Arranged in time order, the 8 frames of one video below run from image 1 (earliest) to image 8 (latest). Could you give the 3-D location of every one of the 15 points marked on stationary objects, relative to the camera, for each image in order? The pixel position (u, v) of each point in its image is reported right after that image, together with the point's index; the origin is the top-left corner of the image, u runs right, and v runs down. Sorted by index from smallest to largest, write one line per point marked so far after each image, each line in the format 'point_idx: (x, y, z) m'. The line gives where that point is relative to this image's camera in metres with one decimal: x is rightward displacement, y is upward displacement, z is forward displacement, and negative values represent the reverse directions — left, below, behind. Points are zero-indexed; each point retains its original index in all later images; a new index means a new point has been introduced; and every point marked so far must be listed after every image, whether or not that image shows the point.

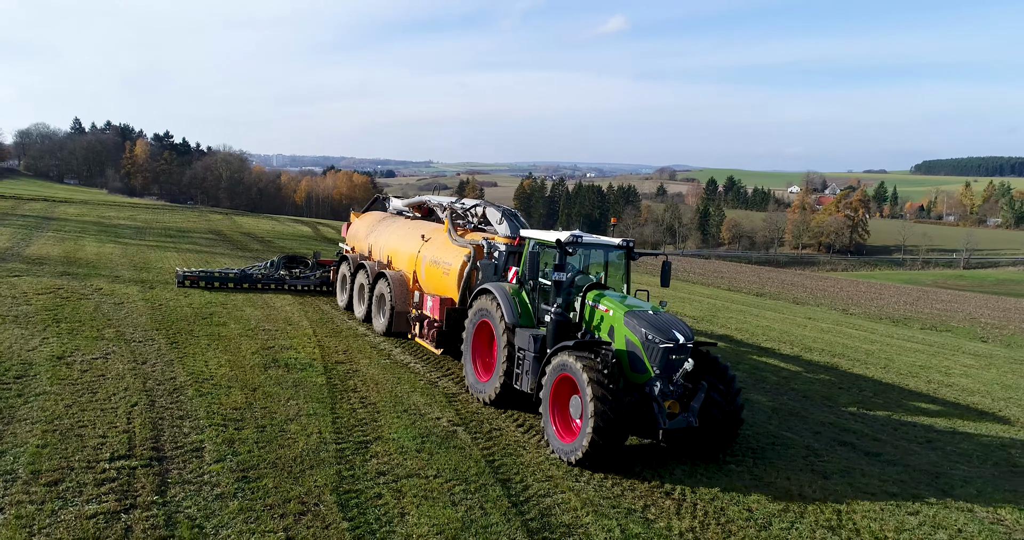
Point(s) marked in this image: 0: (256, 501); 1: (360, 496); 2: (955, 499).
0: (-1.7, -1.5, +4.8) m
1: (-1.1, -1.5, +5.0) m
2: (+3.6, -1.9, +5.9) m
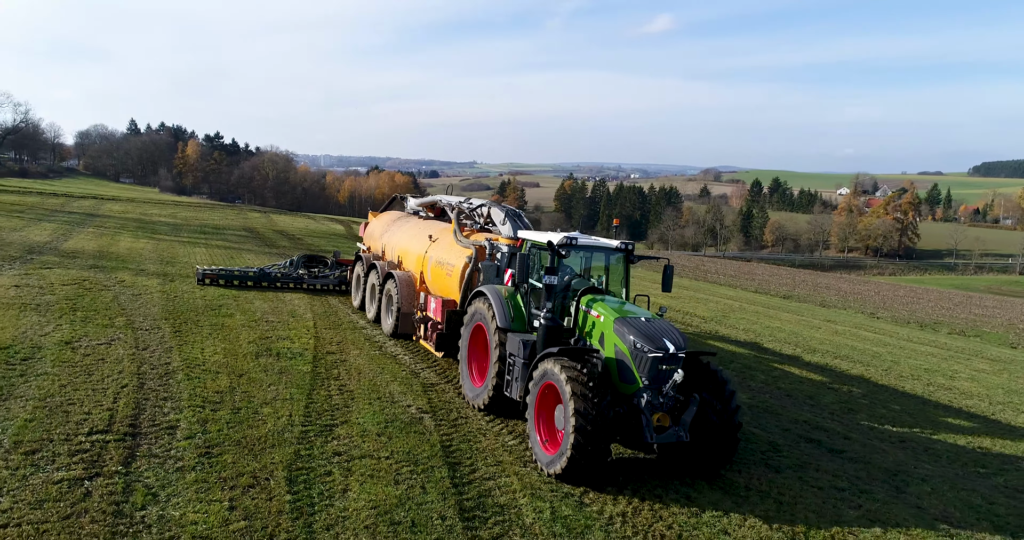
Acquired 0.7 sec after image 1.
0: (-2.1, -1.4, +5.1) m
1: (-1.5, -1.5, +5.3) m
2: (+3.3, -1.9, +5.9) m
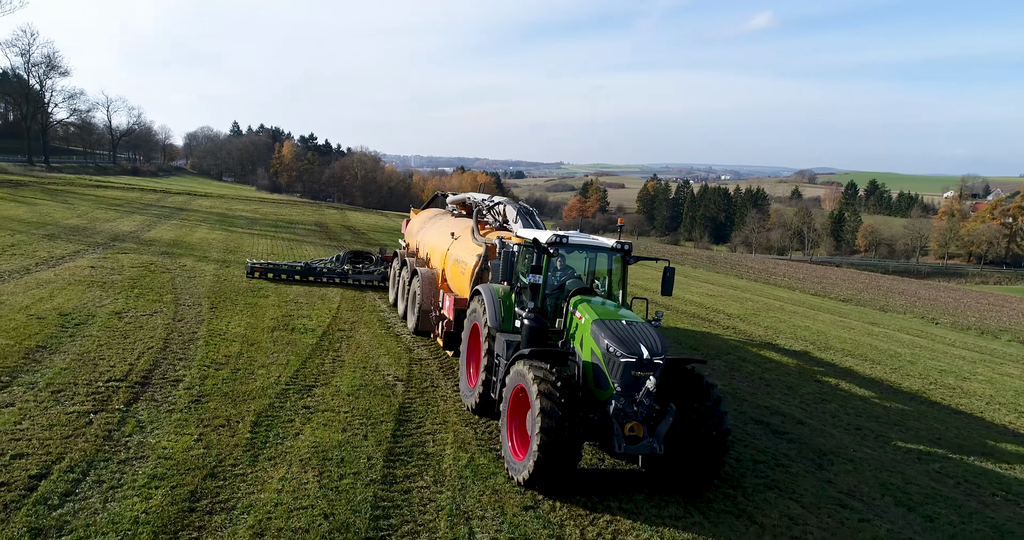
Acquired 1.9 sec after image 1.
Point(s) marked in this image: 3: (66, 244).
0: (-2.7, -1.2, +6.2) m
1: (-2.1, -1.3, +6.2) m
2: (+2.7, -1.8, +6.3) m
3: (-9.4, +0.5, +15.3) m
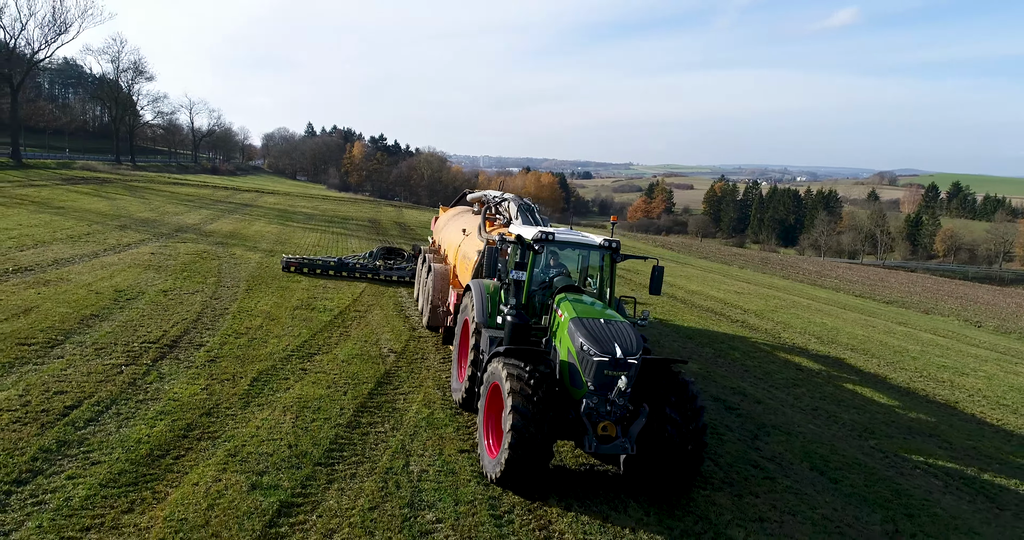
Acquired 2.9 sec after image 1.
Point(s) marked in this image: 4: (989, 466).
0: (-3.1, -1.0, +7.3) m
1: (-2.4, -1.1, +7.3) m
2: (+2.4, -1.7, +7.0) m
3: (-8.8, +0.8, +17.0) m
4: (+4.7, -1.9, +7.1) m
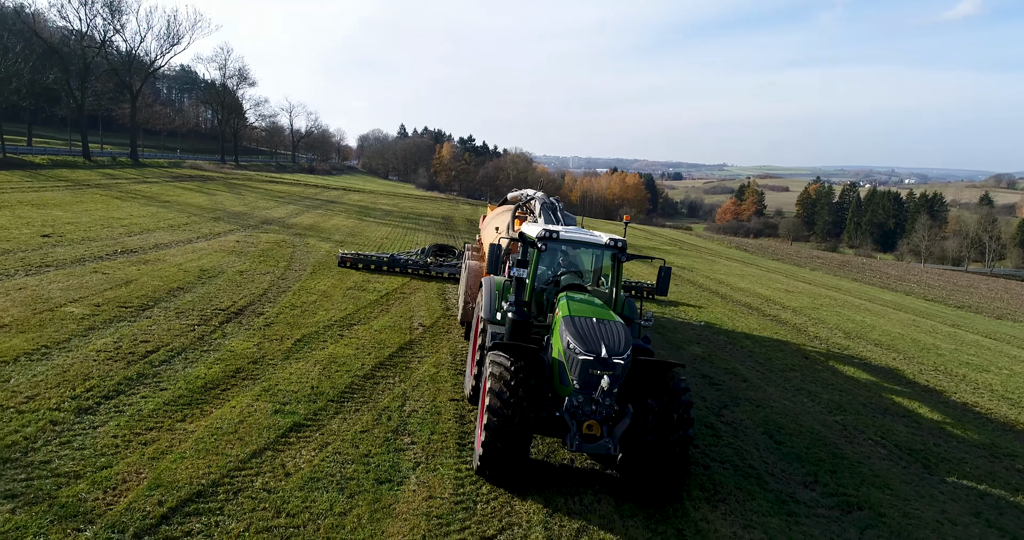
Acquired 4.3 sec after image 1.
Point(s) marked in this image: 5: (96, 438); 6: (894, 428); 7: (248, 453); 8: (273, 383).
0: (-3.0, -0.8, +8.8) m
1: (-2.4, -0.8, +8.8) m
2: (+2.3, -1.5, +7.8) m
3: (-7.5, +1.2, +19.2) m
4: (+4.6, -1.8, +7.6) m
5: (-3.1, -1.2, +5.3) m
6: (+4.2, -1.7, +8.0) m
7: (-1.9, -1.3, +5.3) m
8: (-2.3, -1.1, +6.9) m
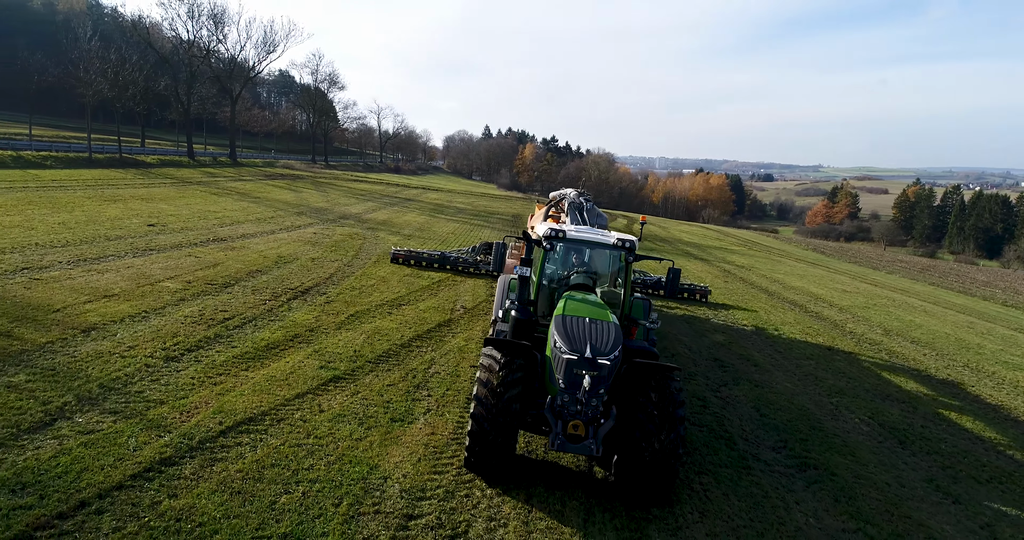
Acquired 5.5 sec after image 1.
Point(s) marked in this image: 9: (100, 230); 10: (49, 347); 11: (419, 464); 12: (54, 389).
0: (-2.7, -0.5, +10.2) m
1: (-2.0, -0.6, +10.1) m
2: (+2.5, -1.4, +8.6) m
3: (-5.9, +1.5, +21.0) m
4: (+4.8, -1.8, +8.1) m
5: (-3.1, -1.0, +6.7) m
6: (+4.4, -1.7, +8.5) m
7: (-2.0, -1.1, +6.6) m
8: (-2.2, -0.9, +8.2) m
9: (-7.9, +0.8, +13.8) m
10: (-4.5, -0.7, +7.0) m
11: (-0.7, -1.5, +5.4) m
12: (-3.8, -1.0, +6.0) m
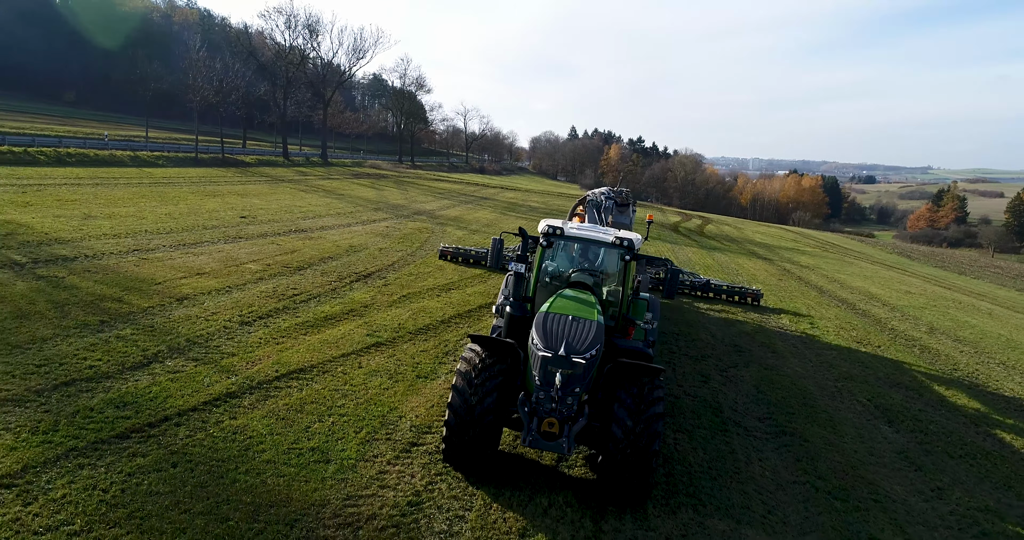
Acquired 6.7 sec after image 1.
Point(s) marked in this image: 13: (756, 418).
0: (-2.1, -0.3, +11.5) m
1: (-1.5, -0.4, +11.3) m
2: (+2.8, -1.3, +9.3) m
3: (-4.0, +1.8, +22.6) m
4: (+5.0, -1.7, +8.6) m
5: (-3.0, -0.8, +8.1) m
6: (+4.7, -1.6, +9.0) m
7: (-1.9, -0.9, +7.8) m
8: (-1.8, -0.7, +9.5) m
9: (-6.9, +1.1, +15.7) m
10: (-4.3, -0.5, +8.5) m
11: (-0.7, -1.3, +6.5) m
12: (-3.8, -0.7, +7.5) m
13: (+2.5, -1.6, +7.5) m
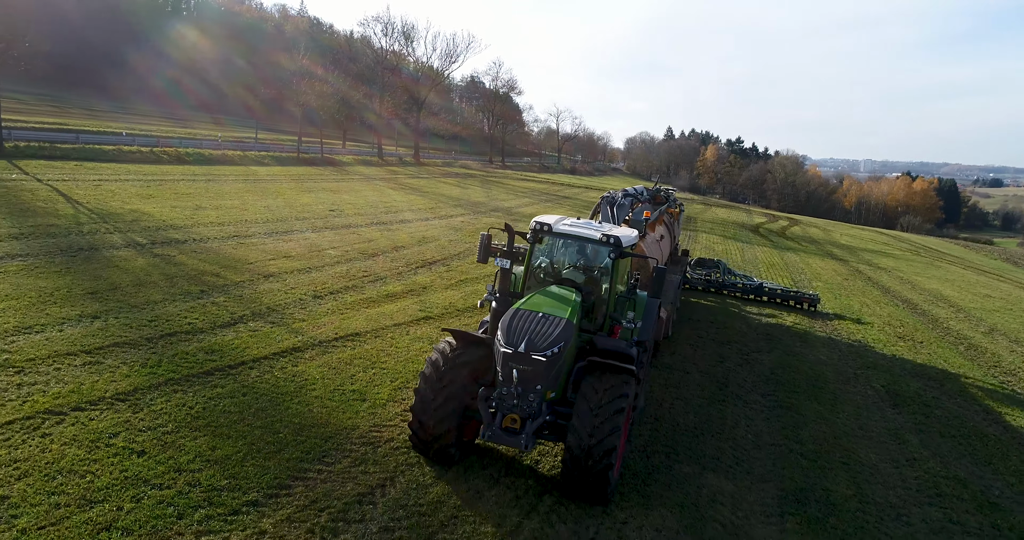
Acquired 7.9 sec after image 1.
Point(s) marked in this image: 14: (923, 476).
0: (-1.2, -0.1, +12.8) m
1: (-0.7, -0.2, +12.5) m
2: (+3.3, -1.1, +9.9) m
3: (-1.6, +2.0, +24.0) m
4: (+5.4, -1.6, +8.9) m
5: (-2.5, -0.5, +9.5) m
6: (+5.2, -1.5, +9.4) m
7: (-1.5, -0.7, +9.1) m
8: (-1.2, -0.4, +10.8) m
9: (-5.4, +1.4, +17.6) m
10: (-3.8, -0.2, +10.1) m
11: (-0.6, -1.1, +7.7) m
12: (-3.4, -0.5, +9.0) m
13: (+2.8, -1.4, +8.2) m
14: (+3.7, -1.9, +6.4) m
